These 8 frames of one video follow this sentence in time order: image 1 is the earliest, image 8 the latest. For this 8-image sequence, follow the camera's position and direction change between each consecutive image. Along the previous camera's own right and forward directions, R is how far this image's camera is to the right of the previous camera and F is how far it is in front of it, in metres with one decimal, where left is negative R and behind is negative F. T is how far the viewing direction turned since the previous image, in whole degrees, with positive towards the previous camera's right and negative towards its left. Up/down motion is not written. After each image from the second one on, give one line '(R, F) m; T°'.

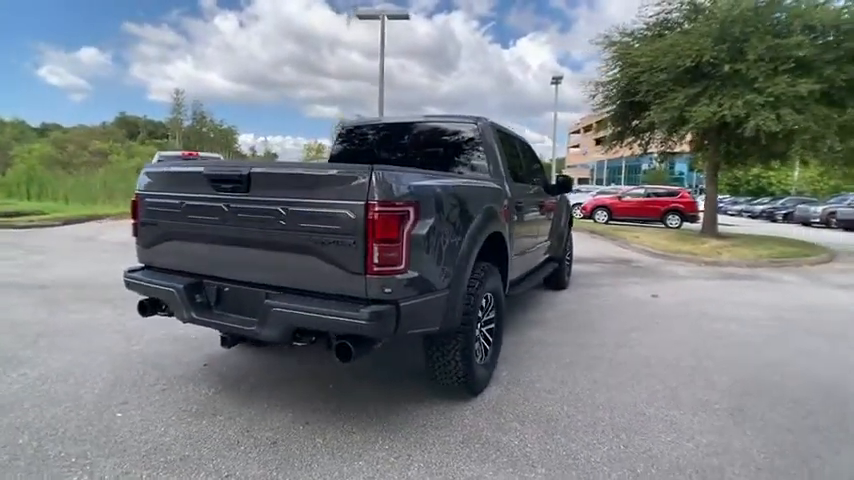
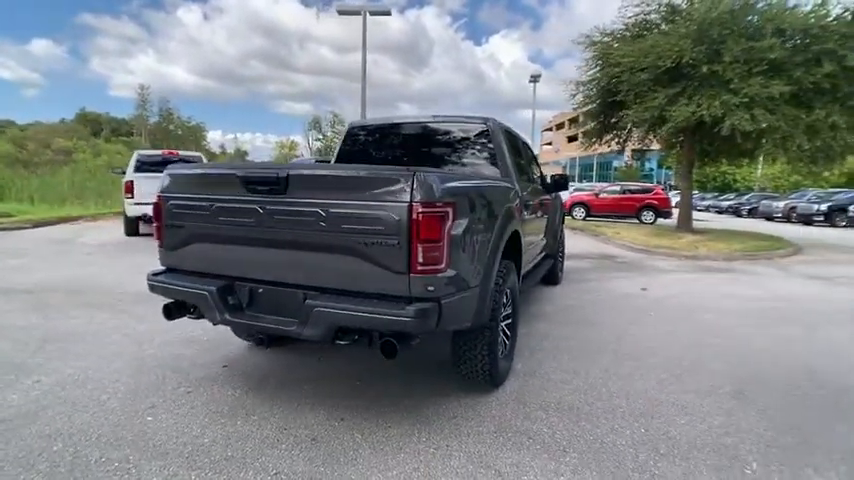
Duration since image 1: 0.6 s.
(-0.4, -0.1) m; +3°
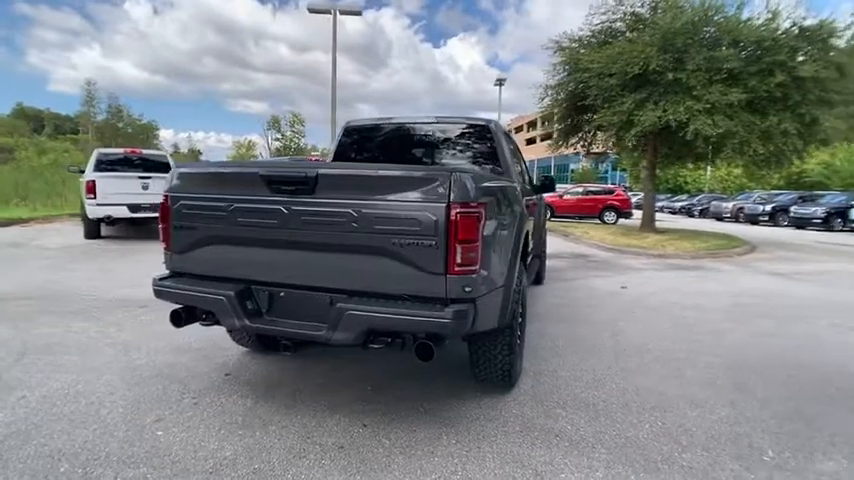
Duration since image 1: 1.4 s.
(-0.5, +0.1) m; +5°
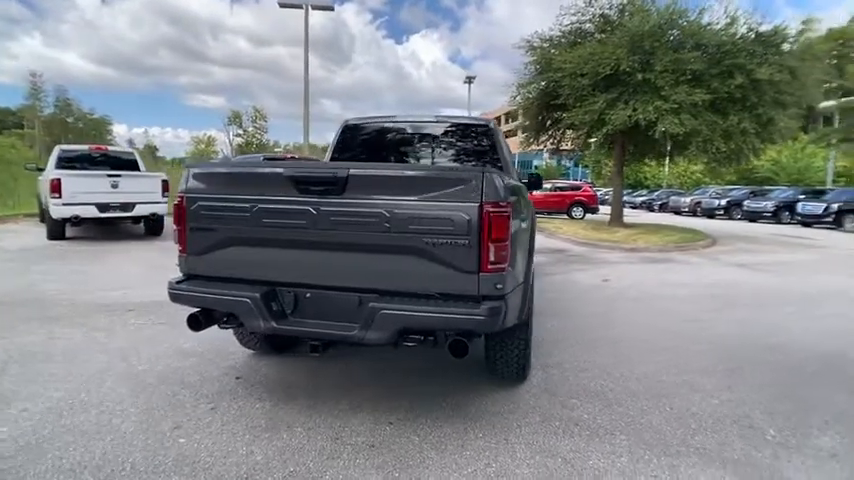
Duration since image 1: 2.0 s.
(-0.4, 0.0) m; +4°
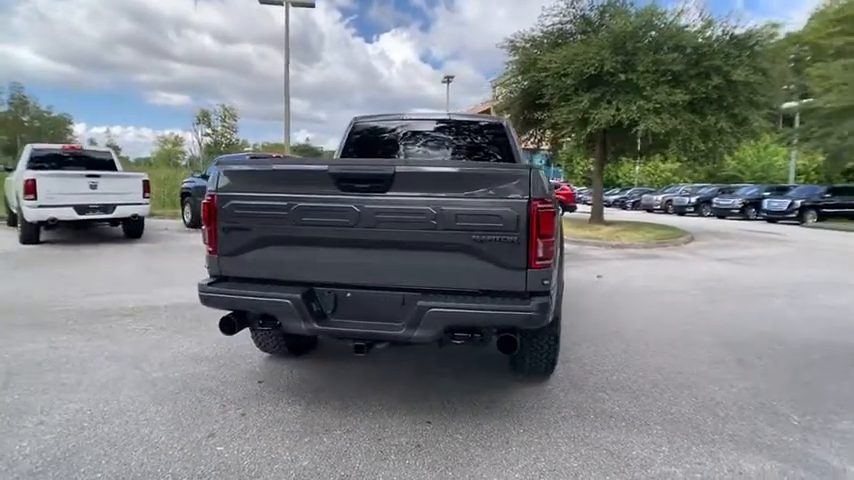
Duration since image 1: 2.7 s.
(-0.5, 0.0) m; +3°
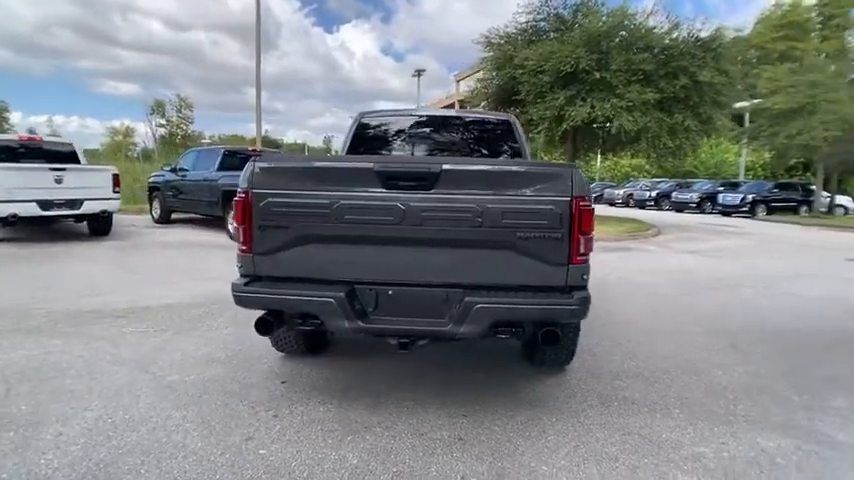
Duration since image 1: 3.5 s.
(-0.5, 0.0) m; +4°
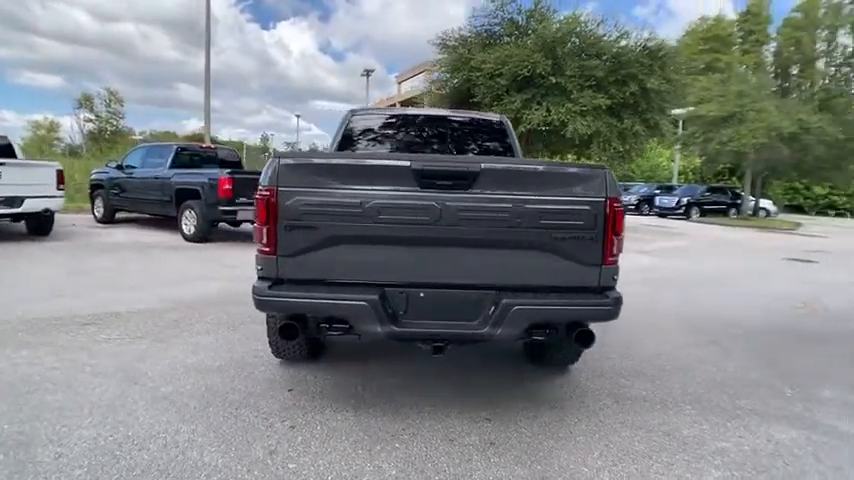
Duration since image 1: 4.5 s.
(-0.5, +0.1) m; +6°
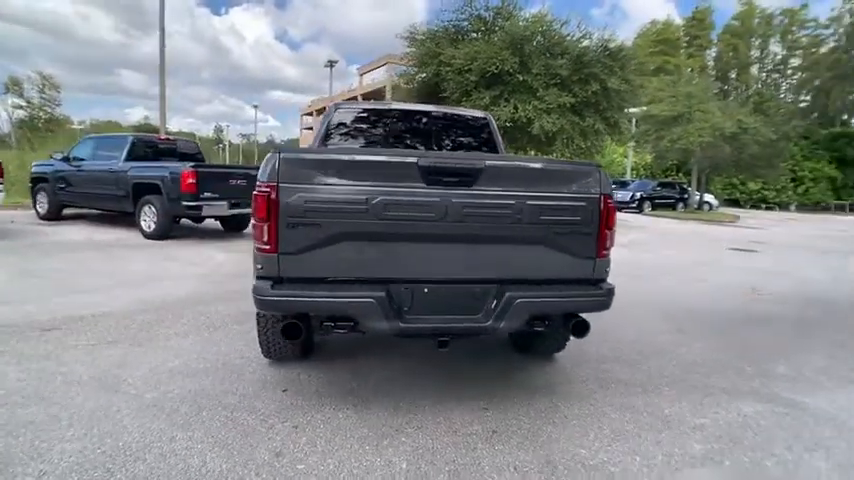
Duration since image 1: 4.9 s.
(-0.3, 0.0) m; +5°
